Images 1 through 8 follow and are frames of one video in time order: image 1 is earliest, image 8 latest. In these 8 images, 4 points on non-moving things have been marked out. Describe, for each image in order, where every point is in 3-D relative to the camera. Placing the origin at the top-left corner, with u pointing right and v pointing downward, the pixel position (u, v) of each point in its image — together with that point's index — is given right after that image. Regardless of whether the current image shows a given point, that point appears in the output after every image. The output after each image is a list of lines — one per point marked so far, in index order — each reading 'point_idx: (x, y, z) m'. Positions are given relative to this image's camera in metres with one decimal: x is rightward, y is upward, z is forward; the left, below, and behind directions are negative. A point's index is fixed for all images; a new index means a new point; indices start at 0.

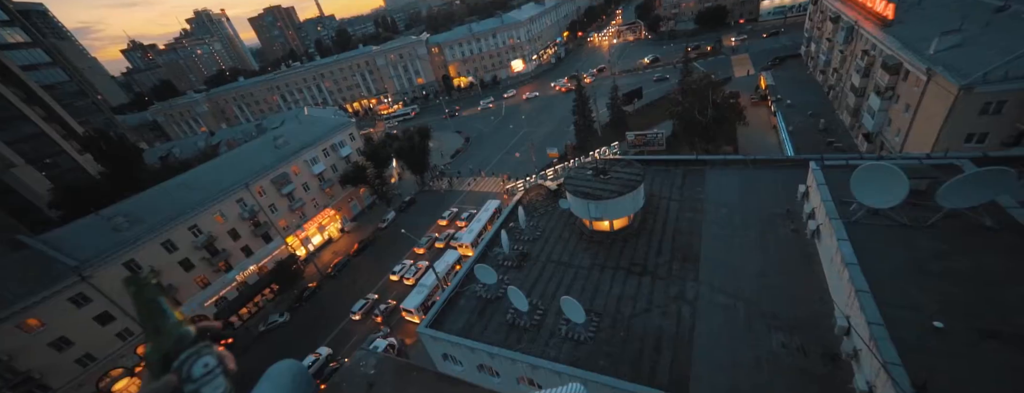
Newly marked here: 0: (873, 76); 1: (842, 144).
0: (+12.3, +4.1, +14.9) m
1: (+11.9, +1.8, +15.6) m
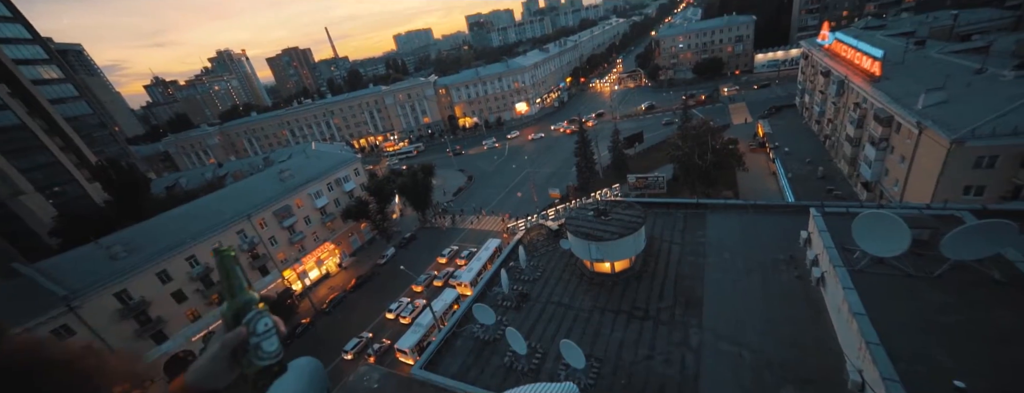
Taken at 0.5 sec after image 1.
0: (+12.5, +2.4, +15.2) m
1: (+12.1, +0.1, +15.7) m
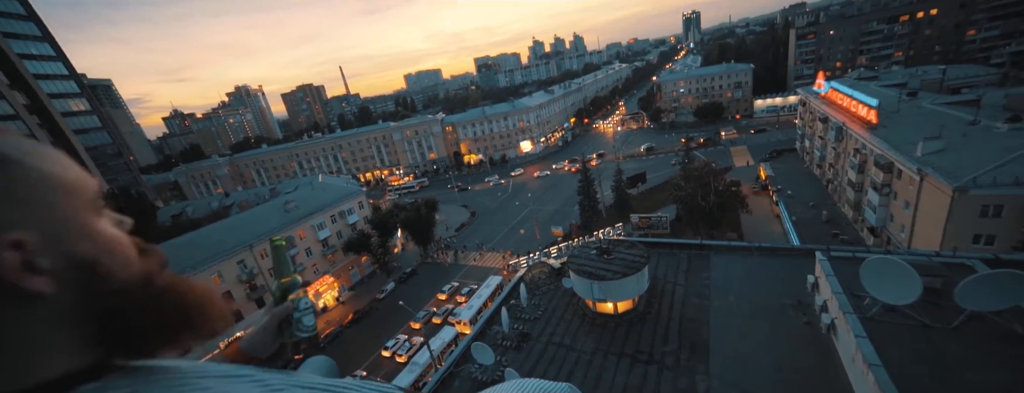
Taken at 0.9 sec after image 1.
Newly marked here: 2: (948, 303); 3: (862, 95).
0: (+12.8, +0.9, +15.5) m
1: (+12.3, -1.5, +15.8) m
2: (+7.2, -1.7, +7.1) m
3: (+14.0, +4.1, +17.5) m
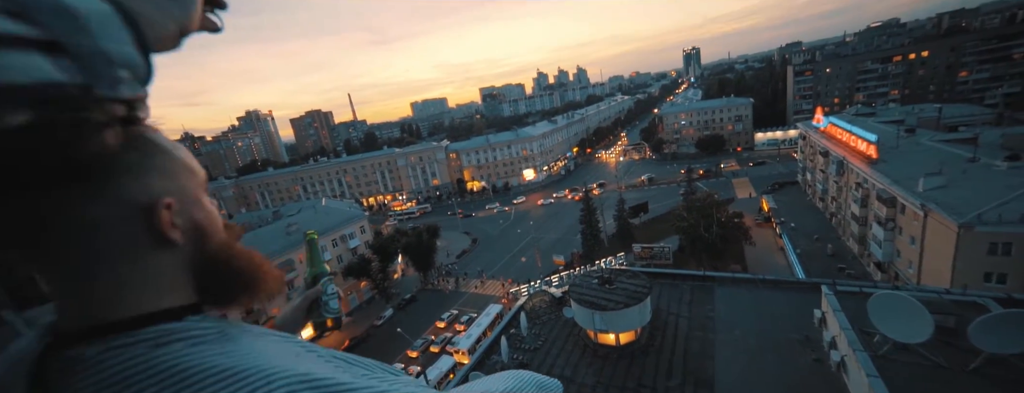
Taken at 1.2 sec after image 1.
0: (+13.0, -0.4, +15.6) m
1: (+12.5, -2.7, +15.8) m
2: (+7.3, -2.3, +7.1) m
3: (+14.2, +2.7, +17.8) m
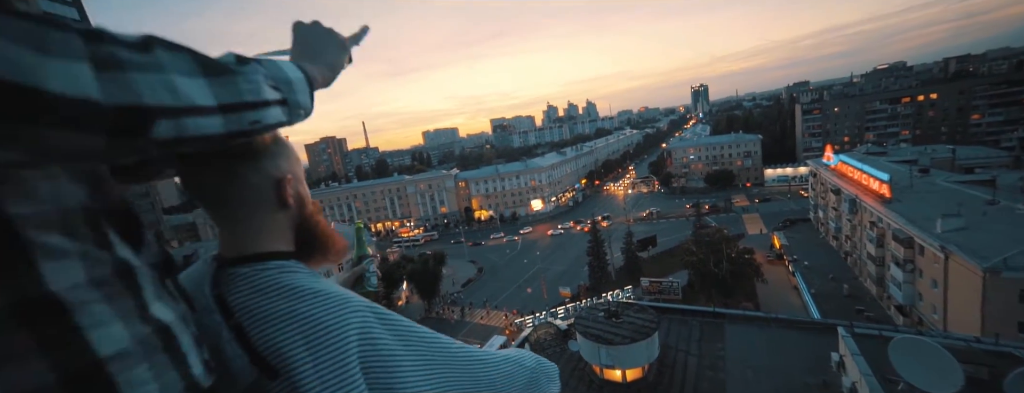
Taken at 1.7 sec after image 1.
0: (+13.3, -1.8, +15.3) m
1: (+12.8, -4.1, +15.3) m
2: (+7.5, -3.0, +6.7) m
3: (+14.7, +1.1, +17.6) m
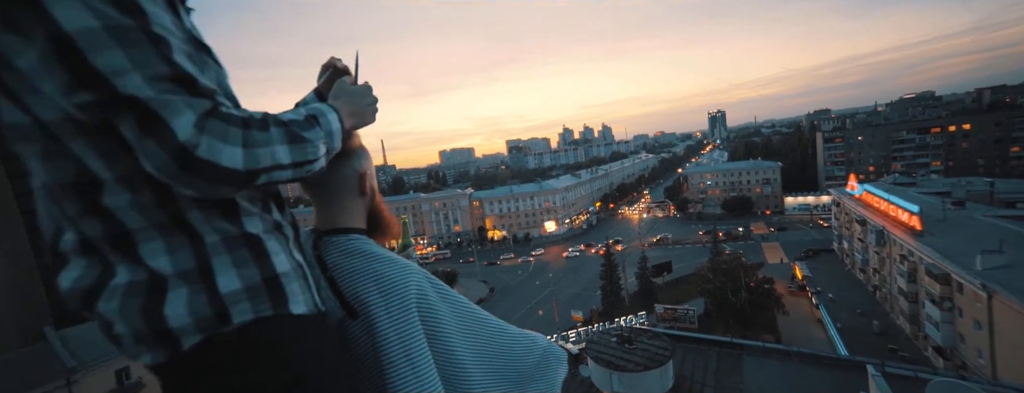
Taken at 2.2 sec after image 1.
0: (+13.9, -2.9, +14.5) m
1: (+13.2, -5.3, +14.4) m
2: (+7.7, -3.6, +6.1) m
3: (+15.4, -0.2, +16.9) m
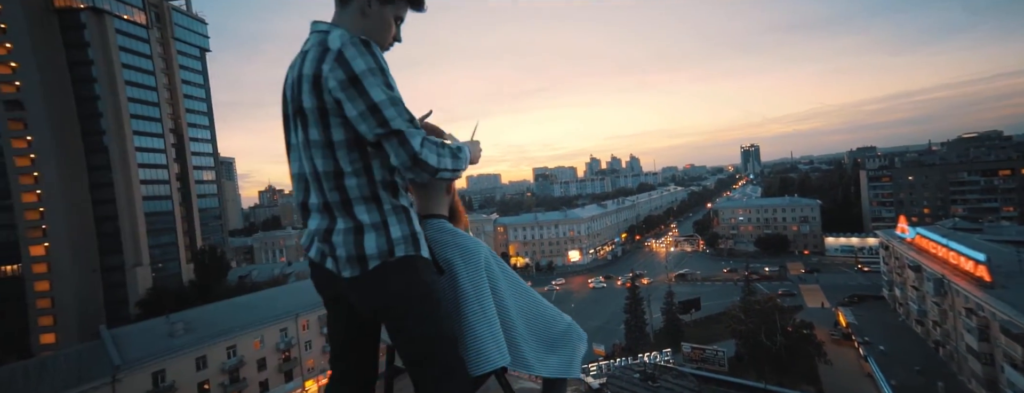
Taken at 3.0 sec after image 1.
0: (+14.7, -4.4, +12.6) m
1: (+13.9, -6.7, +12.4) m
2: (+8.0, -4.3, +4.6) m
3: (+16.4, -1.9, +15.1) m
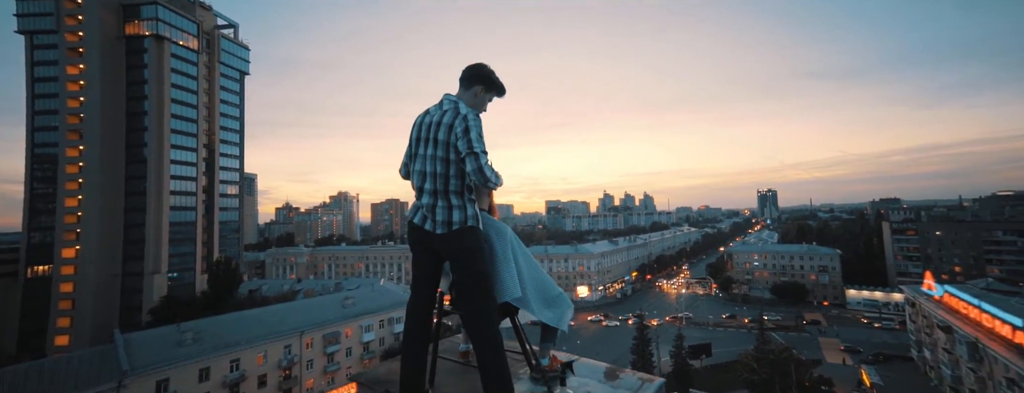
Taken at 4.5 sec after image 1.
0: (+15.0, -6.2, +11.4) m
1: (+14.1, -8.4, +11.1) m
2: (+8.1, -5.1, +3.6) m
3: (+16.9, -4.0, +14.1) m
